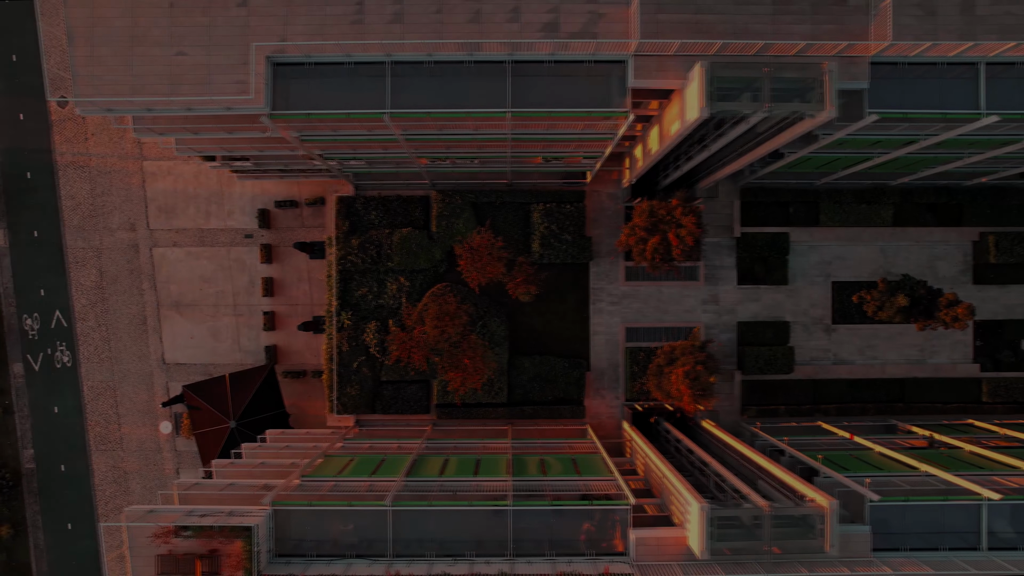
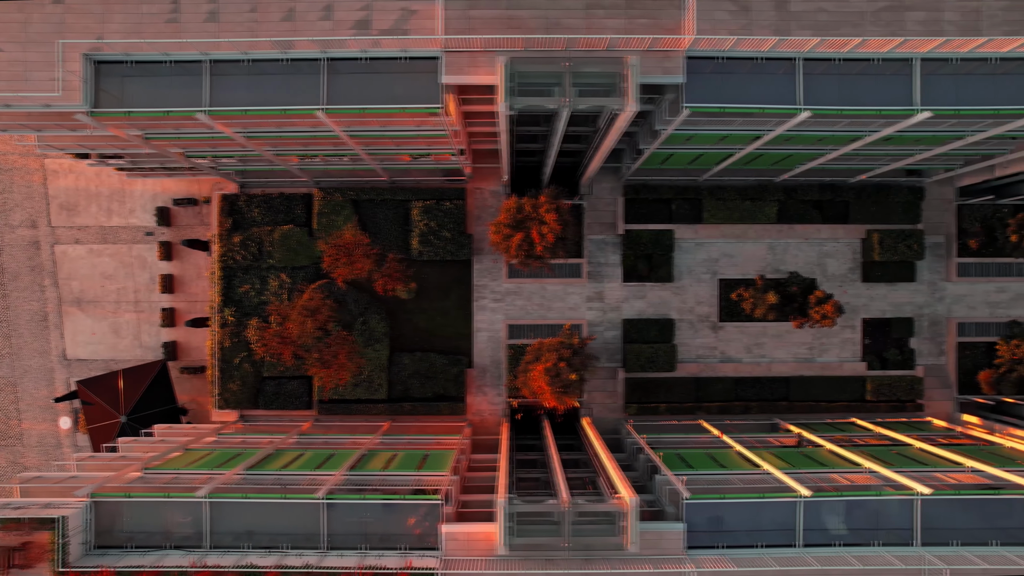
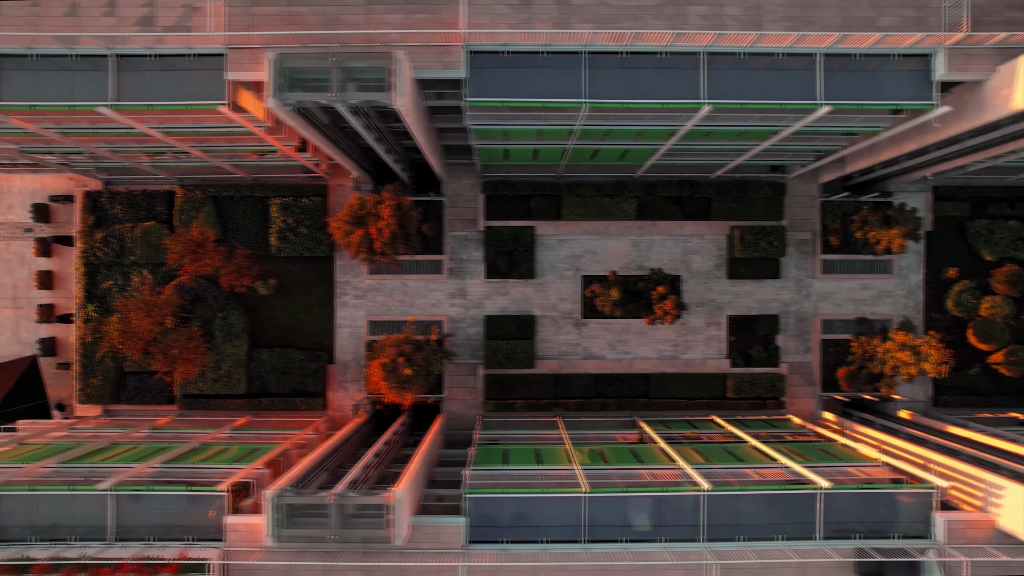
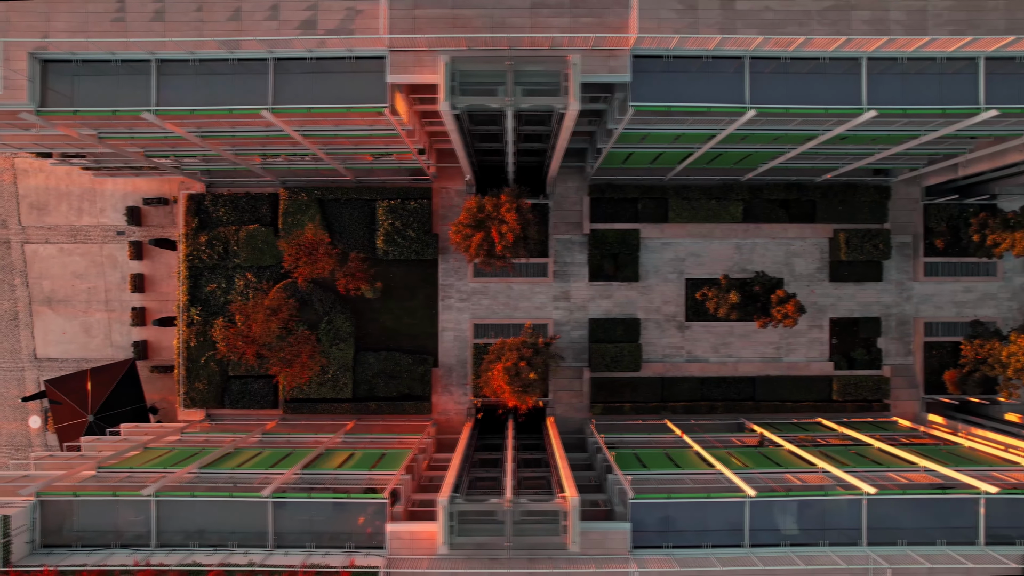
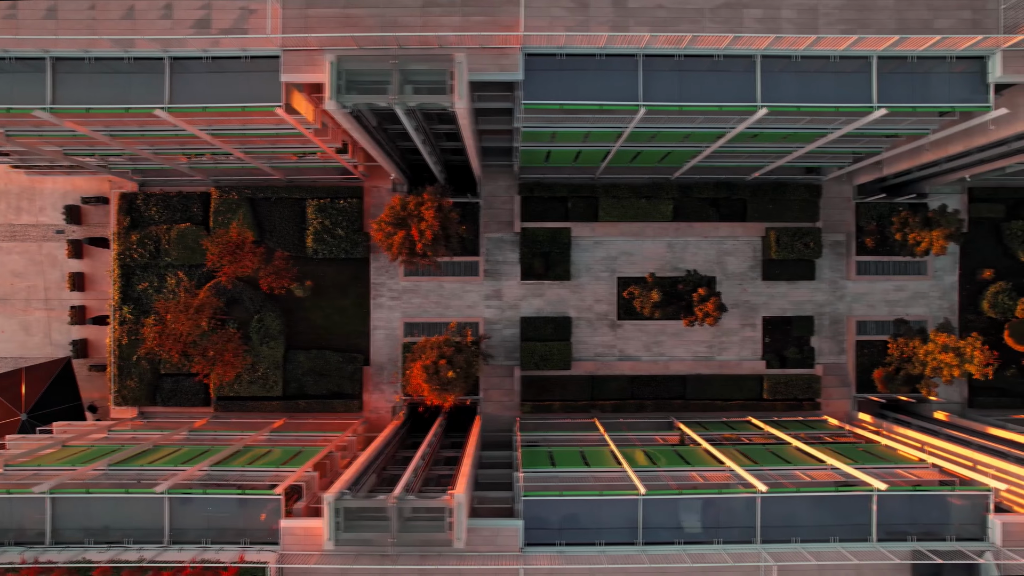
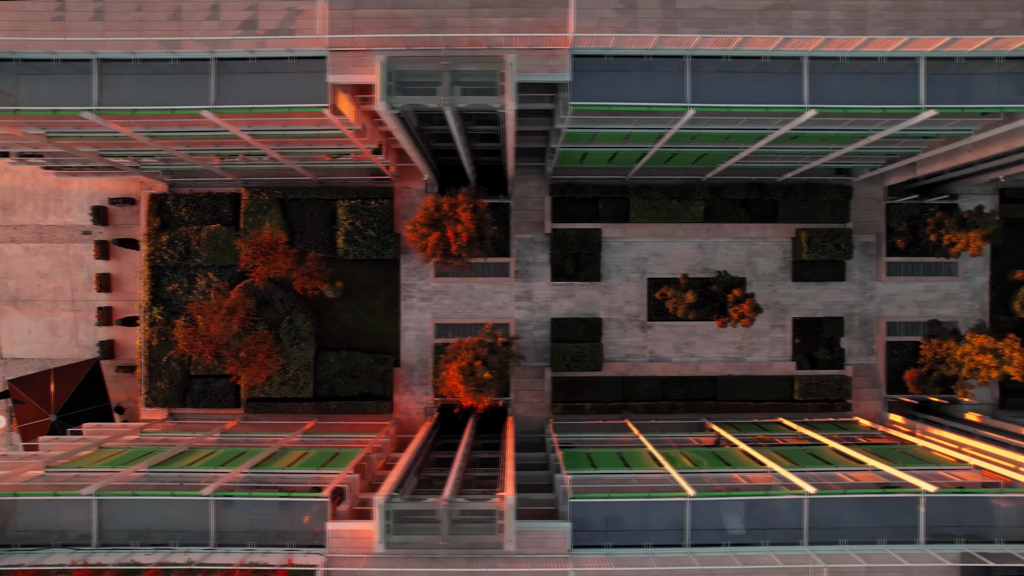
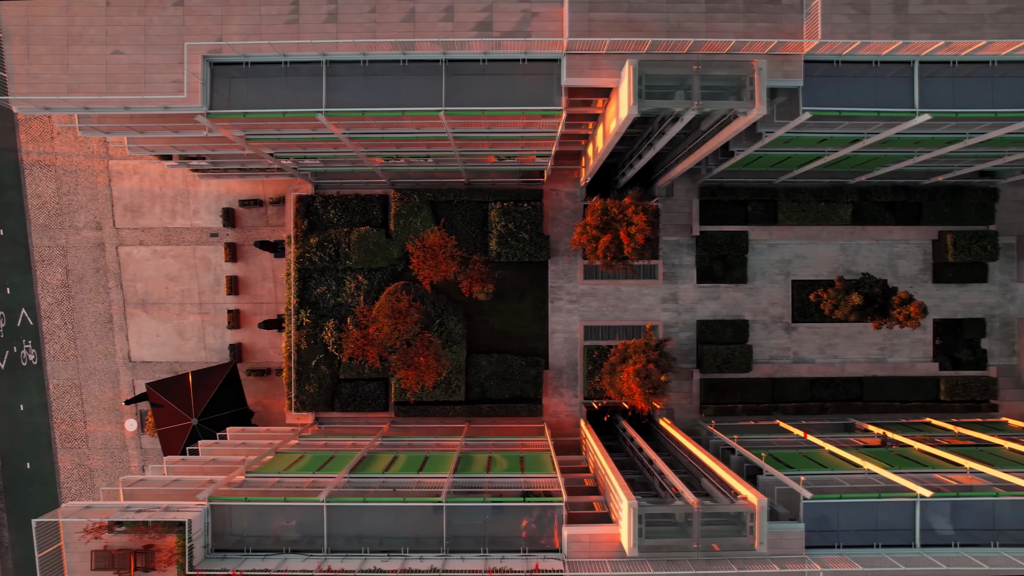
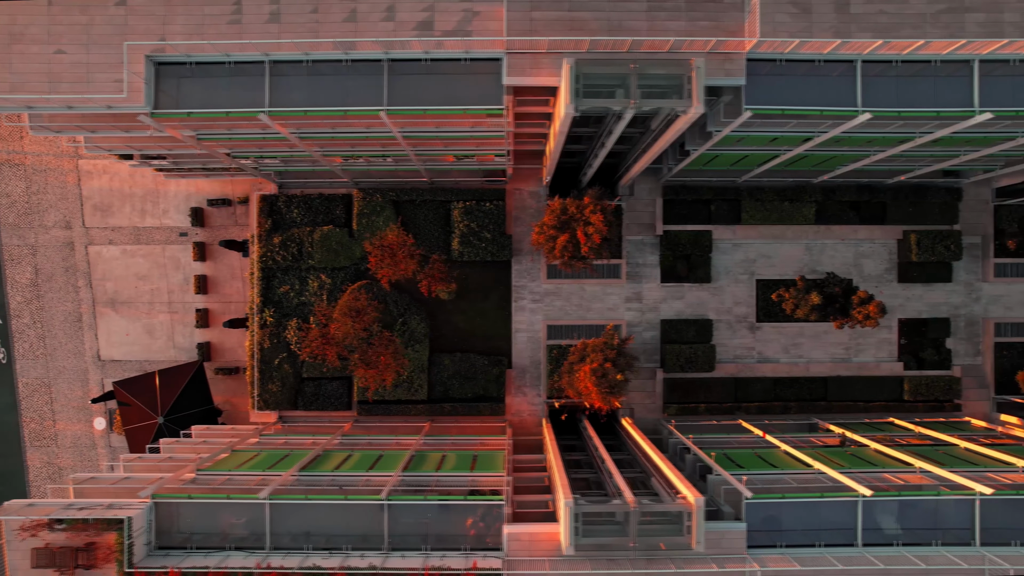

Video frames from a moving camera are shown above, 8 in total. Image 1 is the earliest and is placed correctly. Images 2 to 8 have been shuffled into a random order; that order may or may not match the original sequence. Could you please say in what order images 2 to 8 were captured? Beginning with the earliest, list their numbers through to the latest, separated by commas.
7, 8, 2, 4, 6, 5, 3
